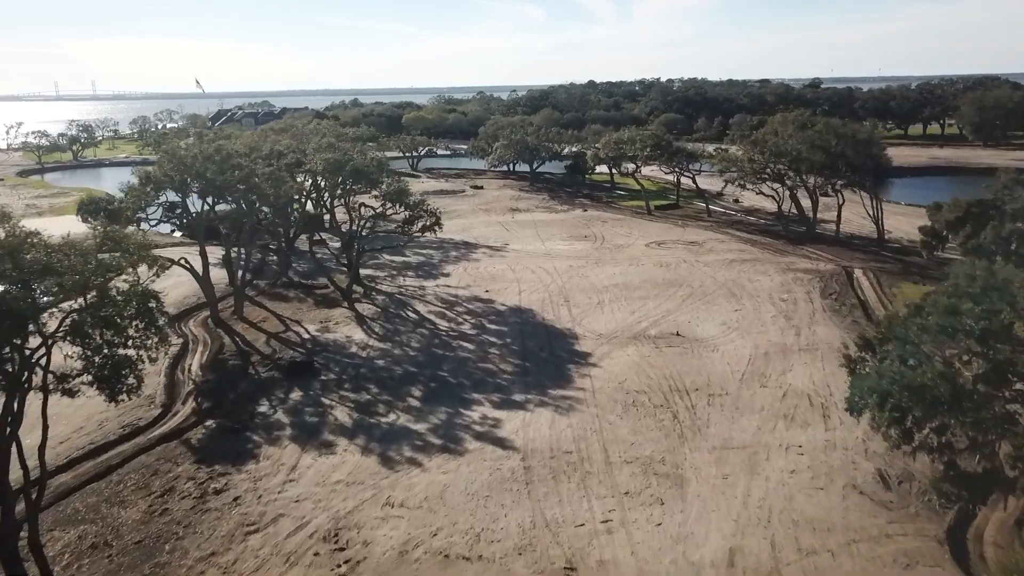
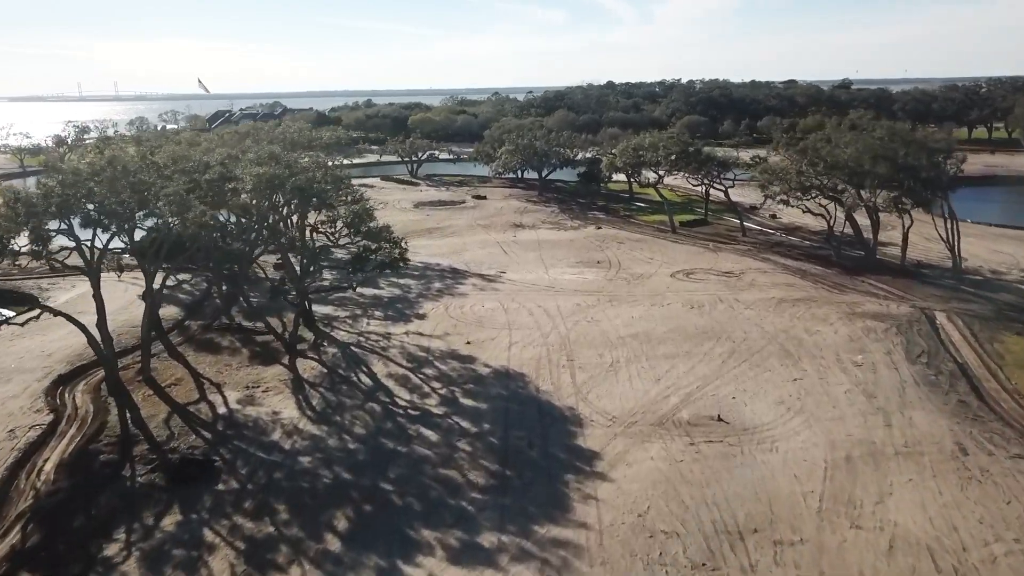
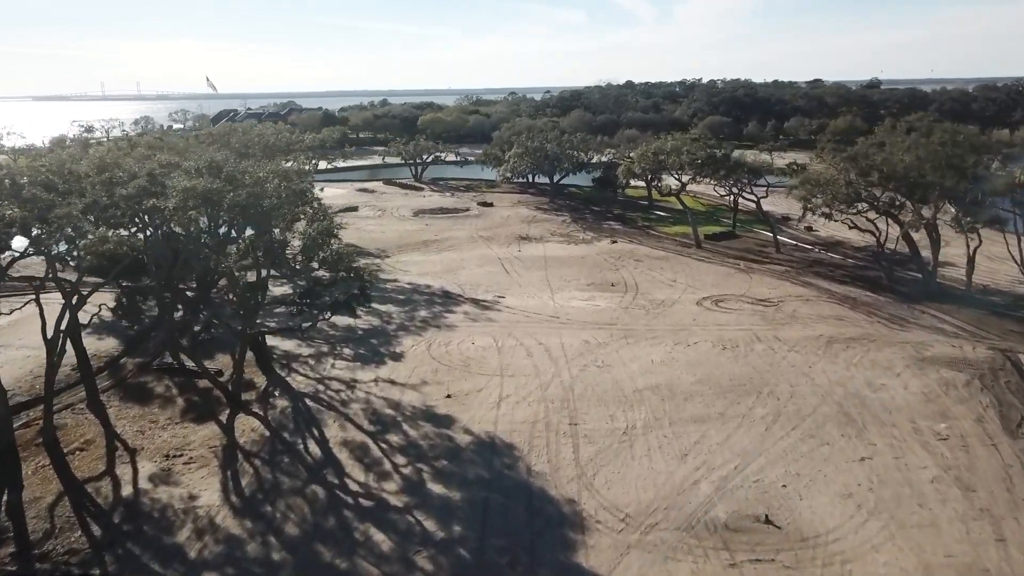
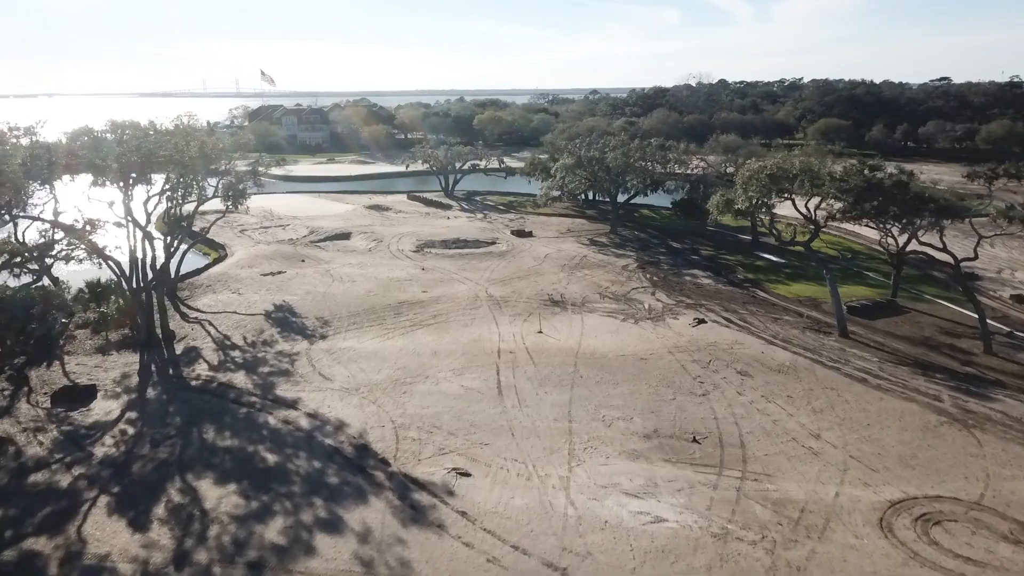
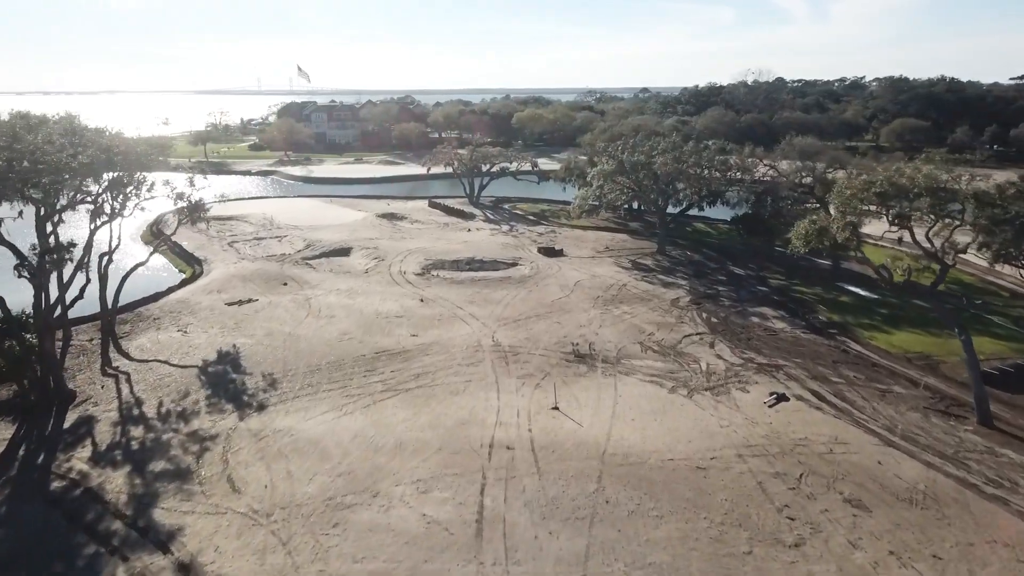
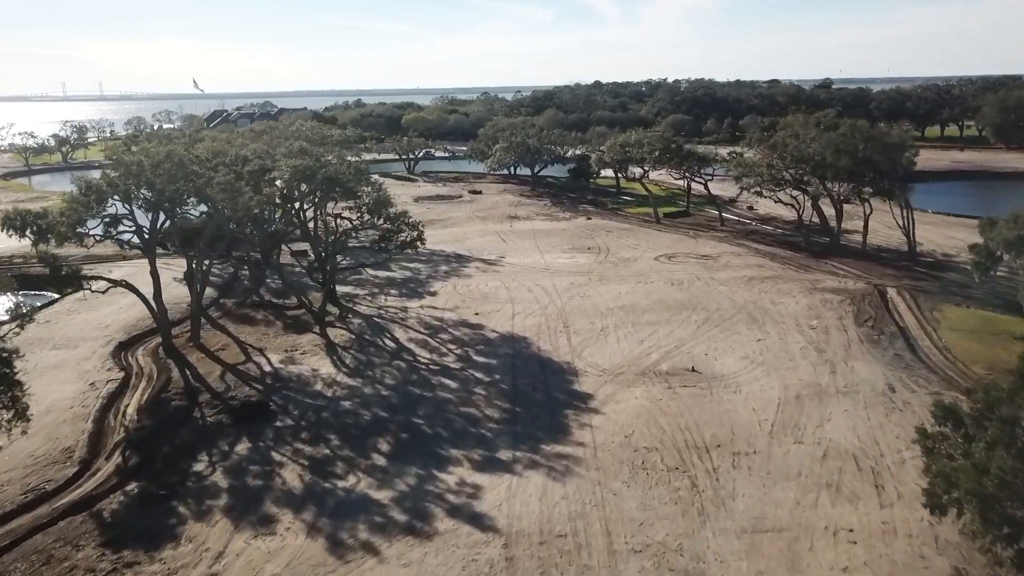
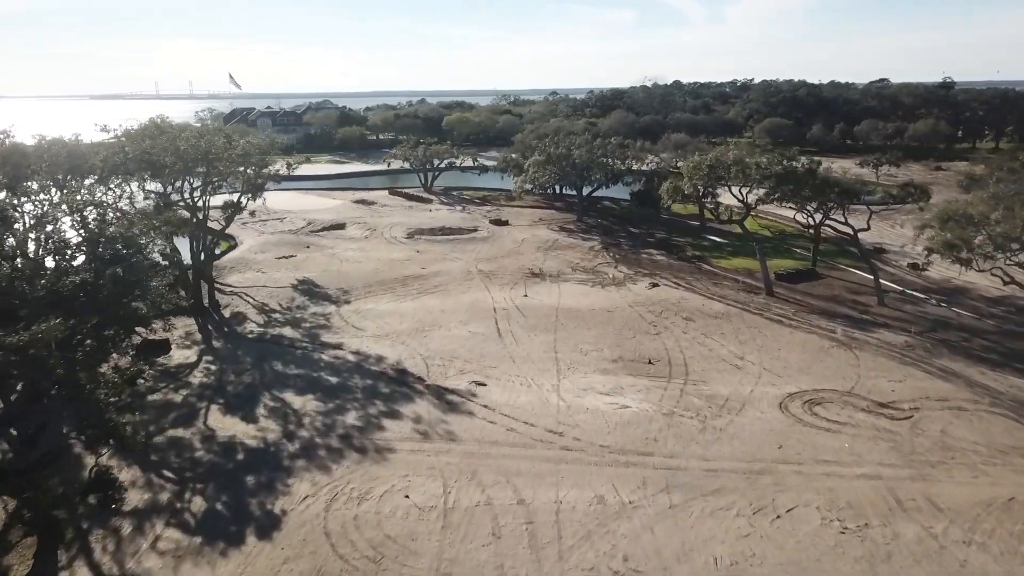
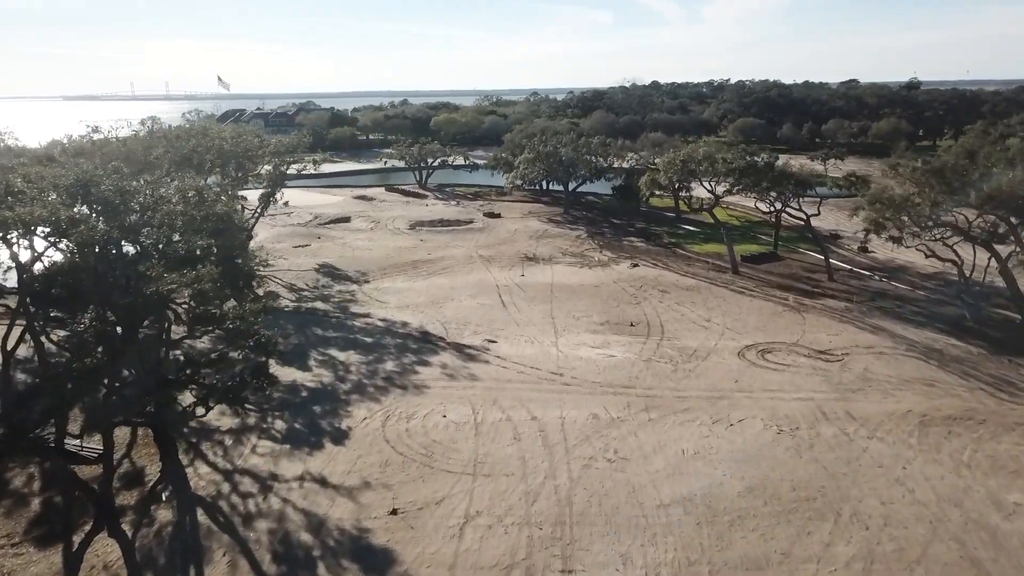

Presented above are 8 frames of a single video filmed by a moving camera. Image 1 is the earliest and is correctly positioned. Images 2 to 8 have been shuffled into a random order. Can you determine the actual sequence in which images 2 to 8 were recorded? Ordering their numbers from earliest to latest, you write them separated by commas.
6, 2, 3, 8, 7, 4, 5
